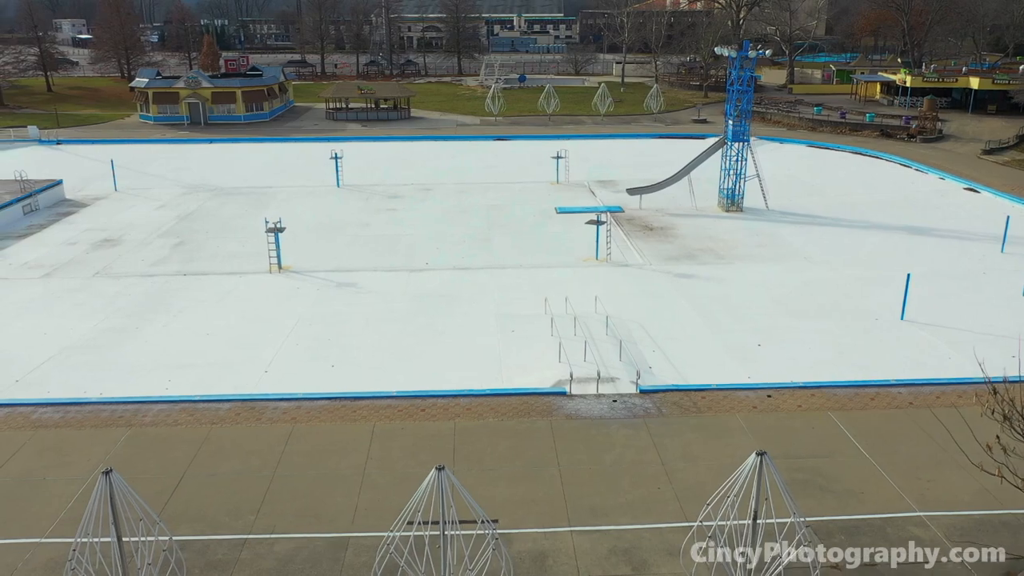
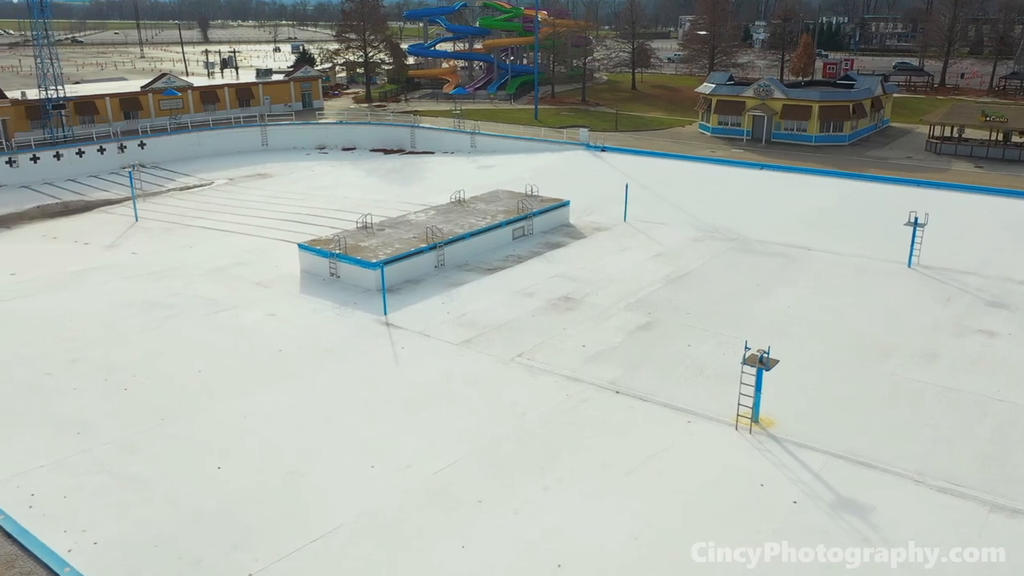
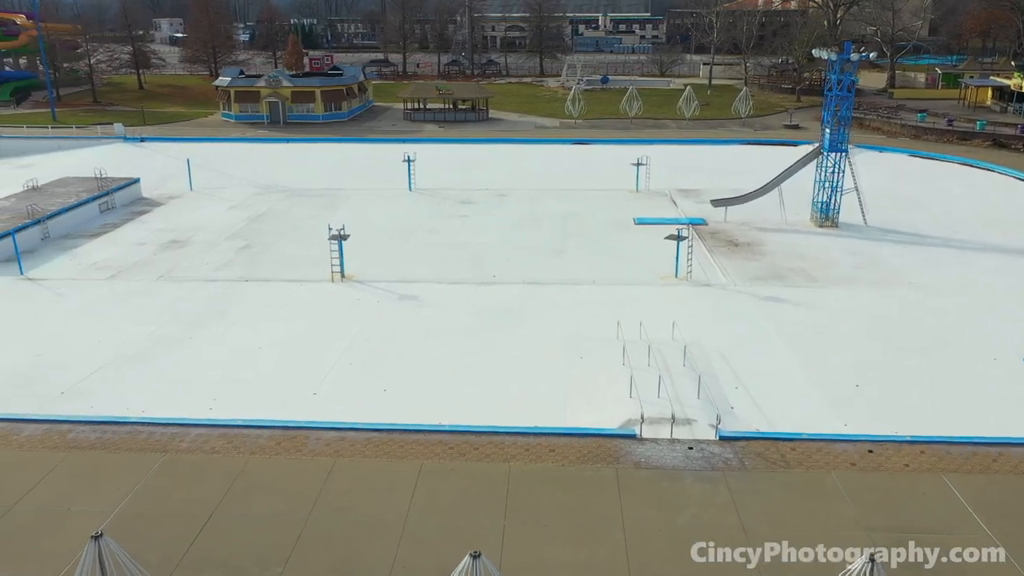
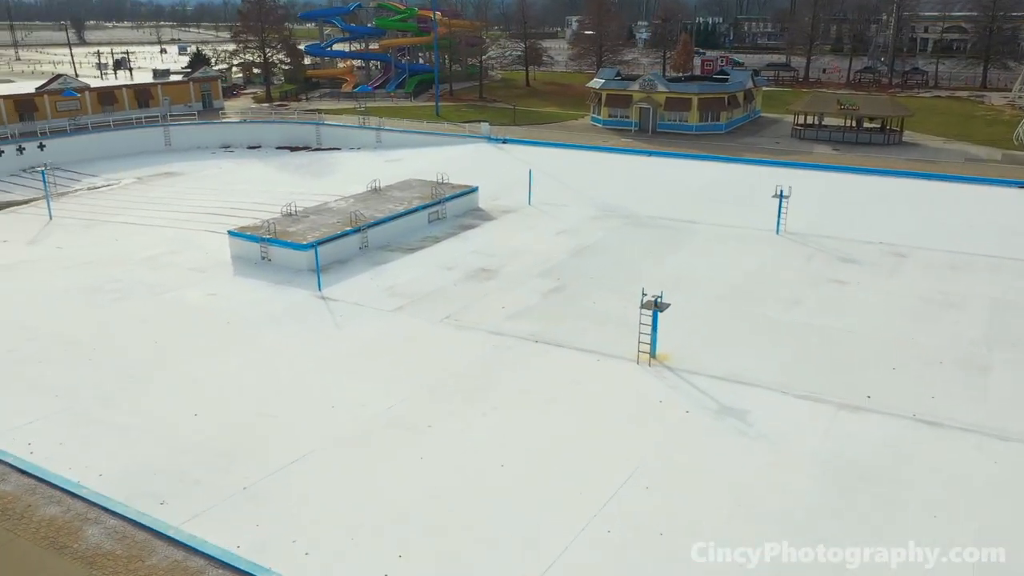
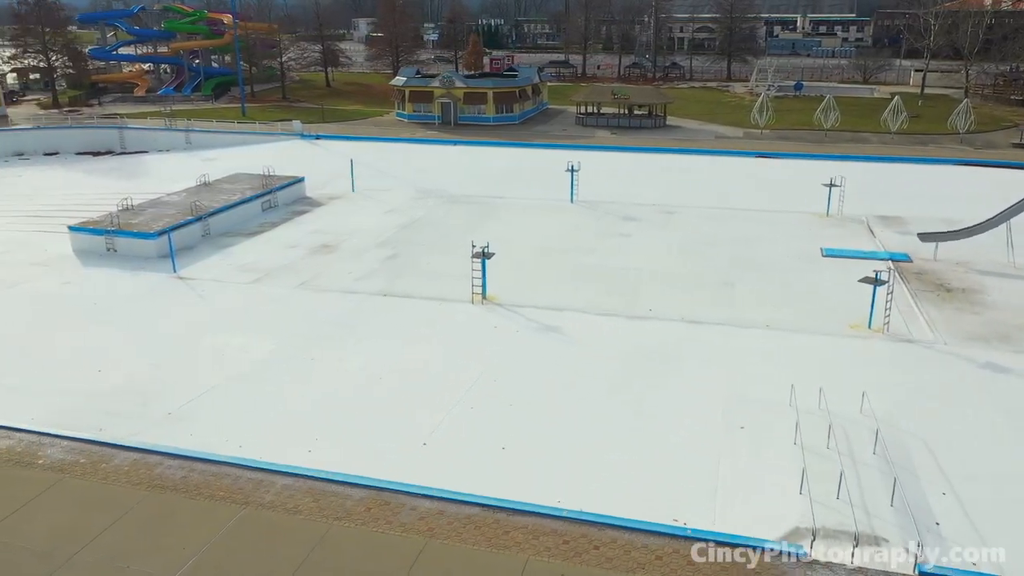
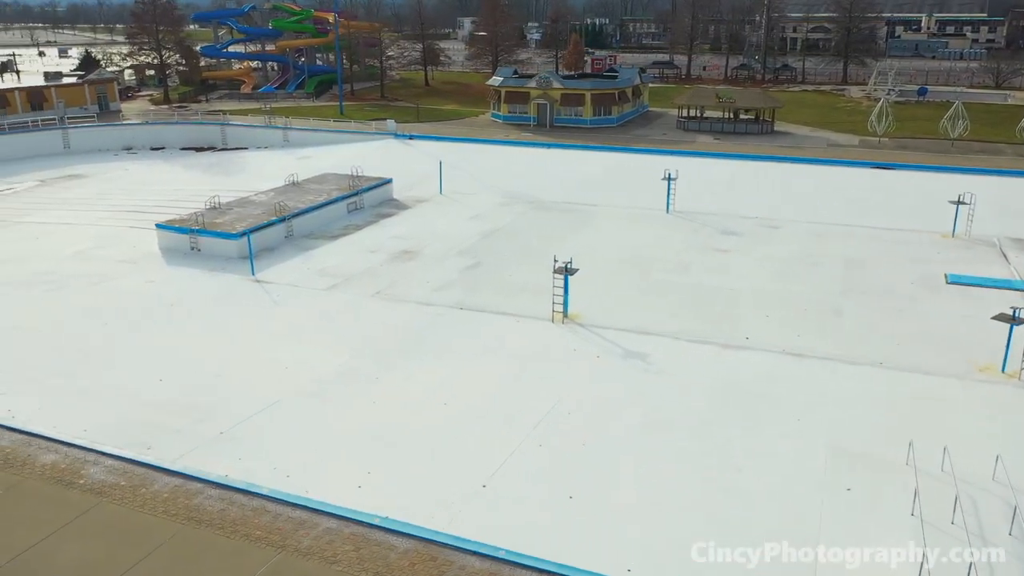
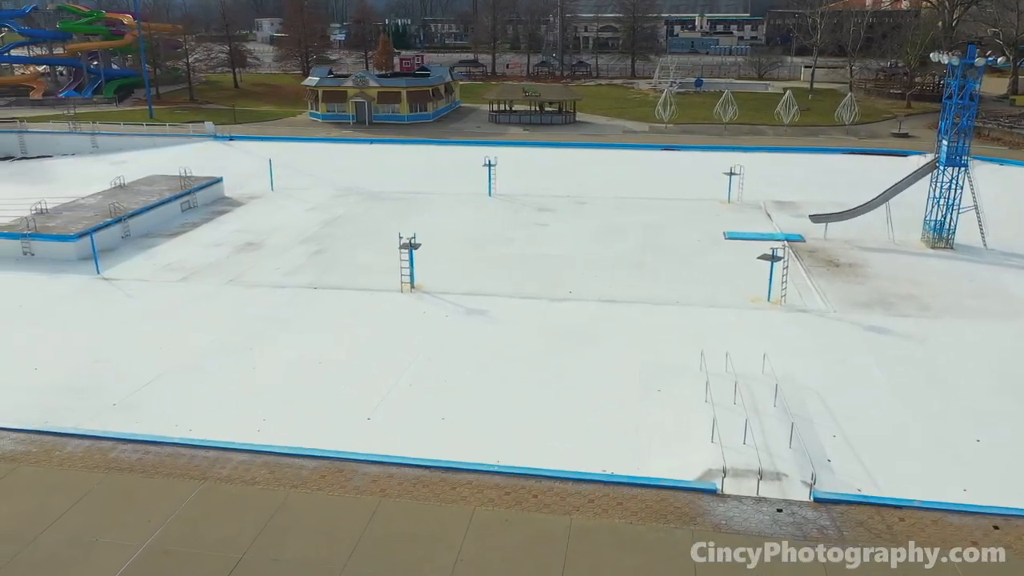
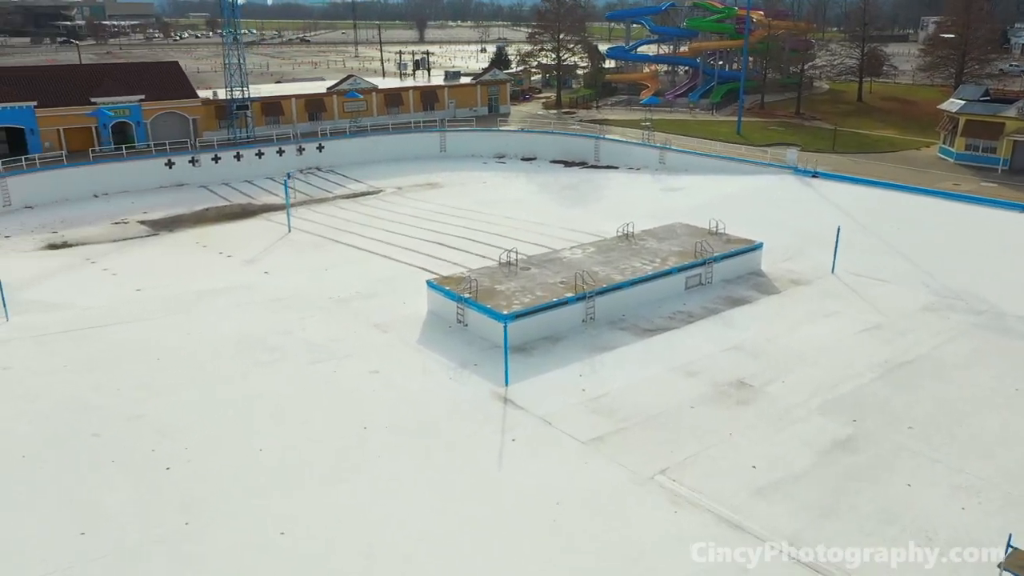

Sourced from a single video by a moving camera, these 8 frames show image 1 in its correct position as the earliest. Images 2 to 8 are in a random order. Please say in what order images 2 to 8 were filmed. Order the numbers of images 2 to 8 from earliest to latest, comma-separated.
3, 7, 5, 6, 4, 2, 8
